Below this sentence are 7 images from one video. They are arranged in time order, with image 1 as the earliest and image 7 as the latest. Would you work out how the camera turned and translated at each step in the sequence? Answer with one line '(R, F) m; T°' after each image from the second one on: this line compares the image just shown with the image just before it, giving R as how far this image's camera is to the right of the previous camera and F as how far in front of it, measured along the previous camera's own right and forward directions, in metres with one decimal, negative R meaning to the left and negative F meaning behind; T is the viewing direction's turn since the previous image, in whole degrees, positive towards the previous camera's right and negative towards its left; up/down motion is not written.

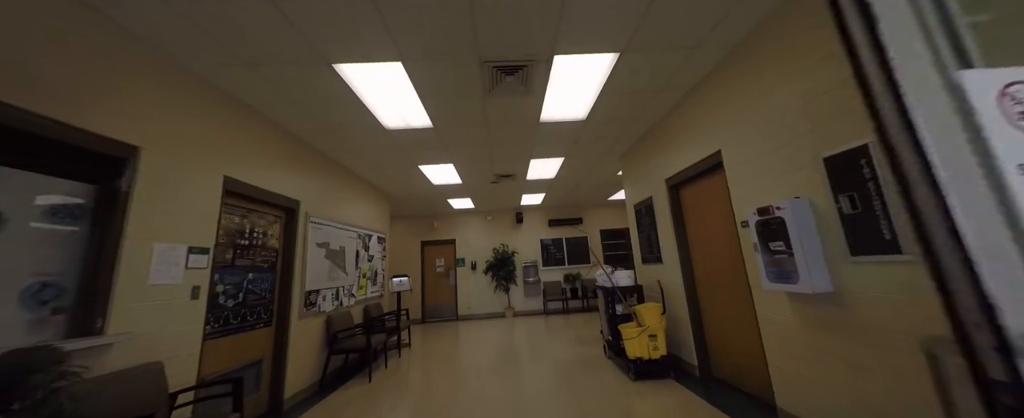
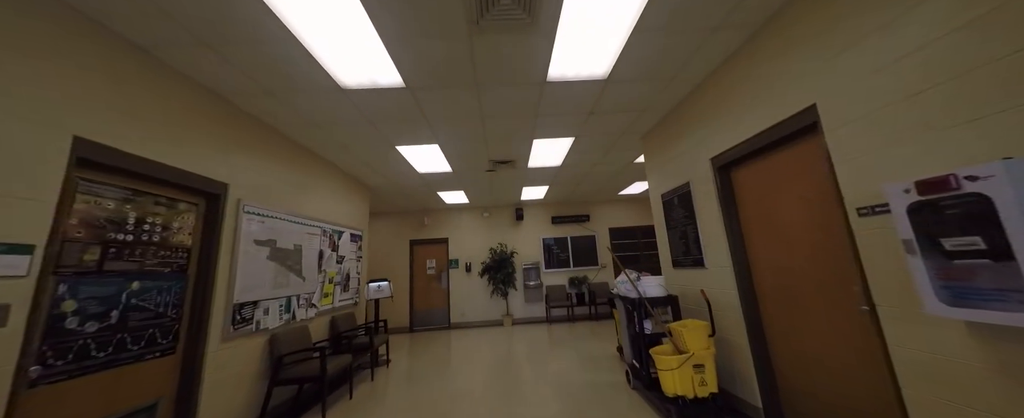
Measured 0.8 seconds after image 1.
(0.0, +0.9) m; 0°
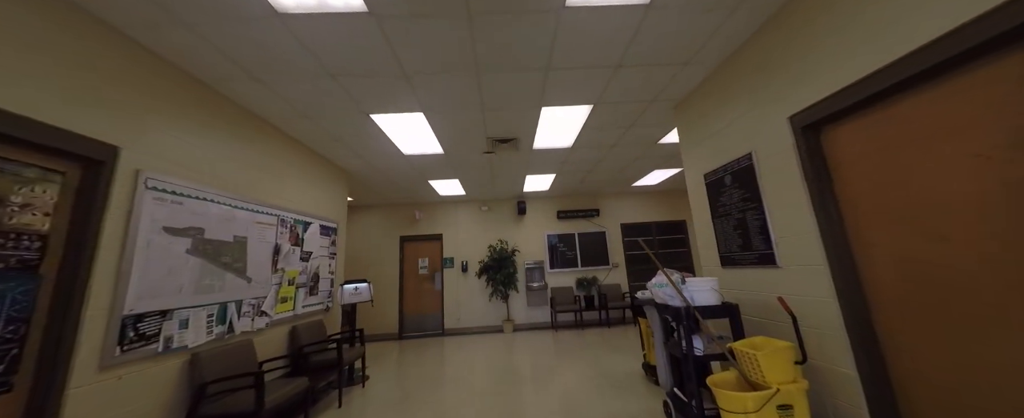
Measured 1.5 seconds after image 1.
(0.0, +0.8) m; 0°
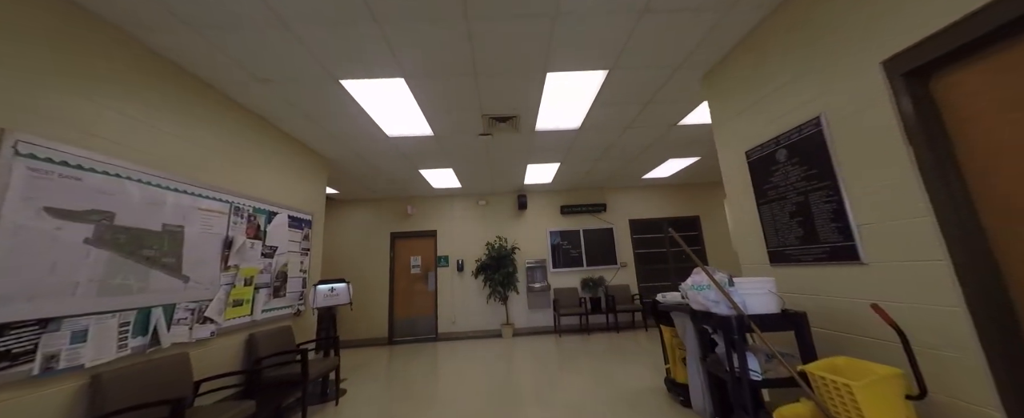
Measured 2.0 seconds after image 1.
(0.0, +0.5) m; 0°
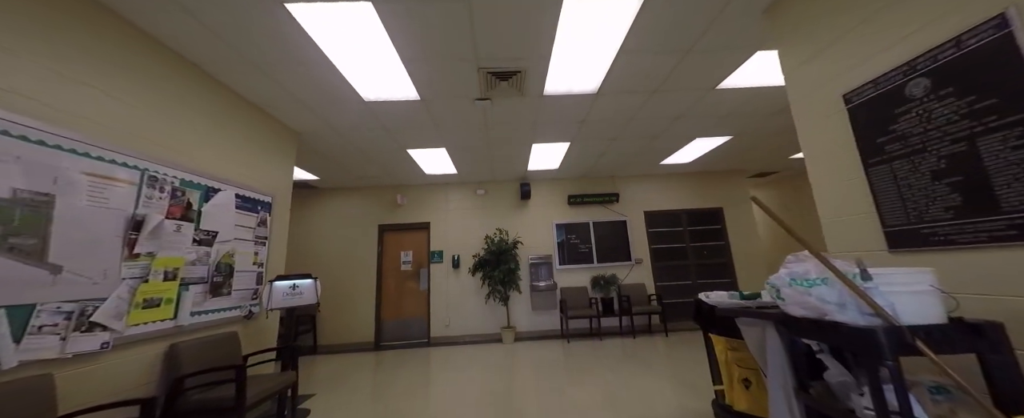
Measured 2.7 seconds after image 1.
(0.0, +0.6) m; 0°
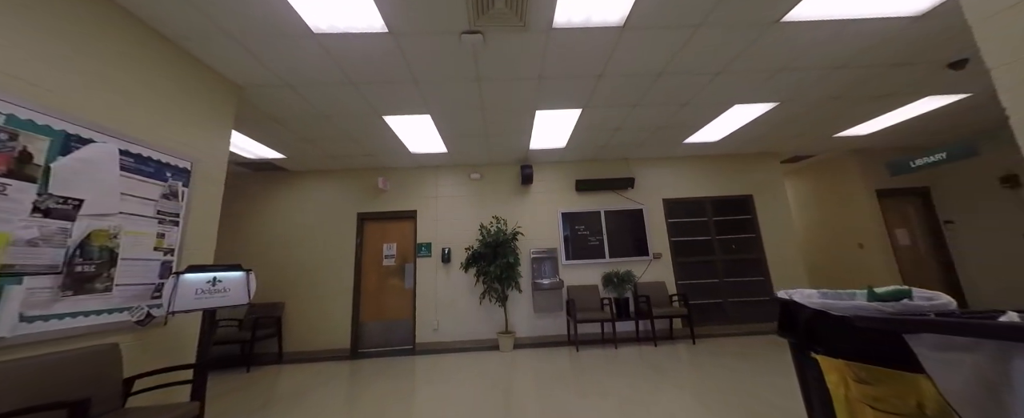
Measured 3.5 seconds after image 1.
(0.0, +0.7) m; 0°
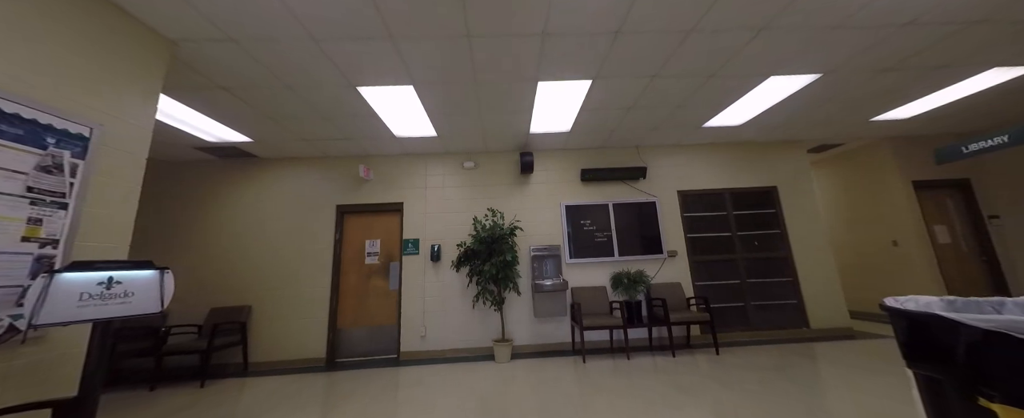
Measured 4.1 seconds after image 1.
(0.0, +0.5) m; 0°
